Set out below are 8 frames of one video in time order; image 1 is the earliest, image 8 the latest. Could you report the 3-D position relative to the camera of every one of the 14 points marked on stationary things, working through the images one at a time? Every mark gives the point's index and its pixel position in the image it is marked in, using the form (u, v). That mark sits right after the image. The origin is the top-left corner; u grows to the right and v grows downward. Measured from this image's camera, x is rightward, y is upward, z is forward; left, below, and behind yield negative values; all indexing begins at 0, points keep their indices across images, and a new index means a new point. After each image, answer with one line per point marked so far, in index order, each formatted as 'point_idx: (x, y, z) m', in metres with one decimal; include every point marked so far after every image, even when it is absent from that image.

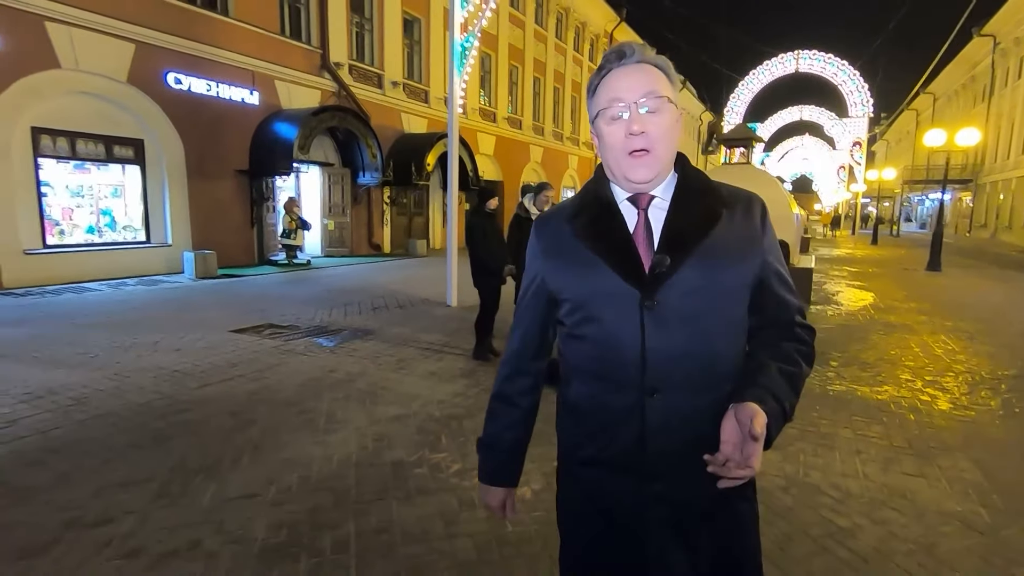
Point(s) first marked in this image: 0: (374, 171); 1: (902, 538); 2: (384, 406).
0: (-4.5, +3.8, +17.4) m
1: (+2.3, -1.5, +3.2) m
2: (-1.2, -1.1, +5.1) m
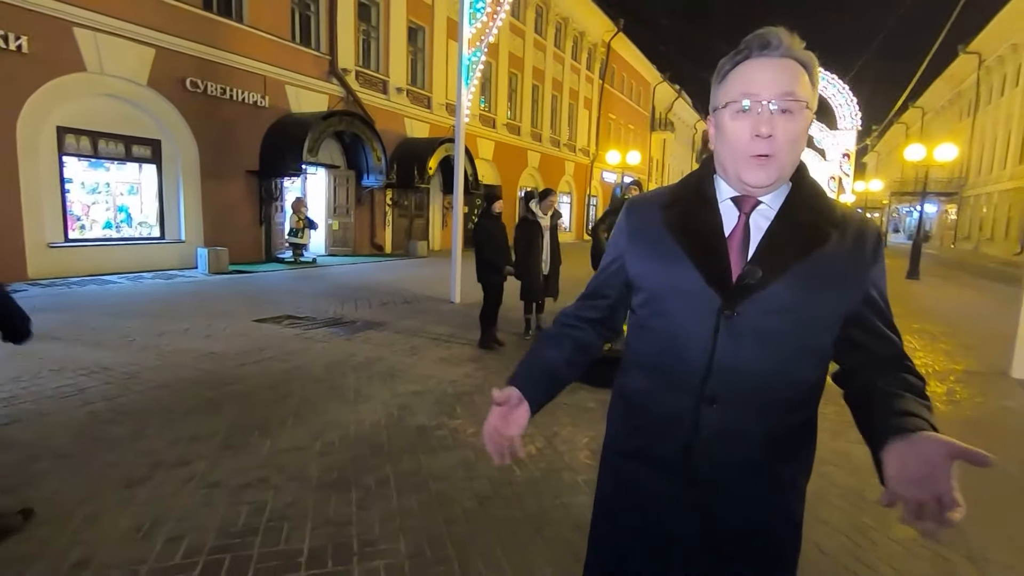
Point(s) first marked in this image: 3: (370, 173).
0: (-4.5, +3.9, +18.1) m
1: (+2.3, -1.4, +3.9) m
2: (-1.2, -1.0, +5.7) m
3: (-4.8, +3.9, +18.0) m
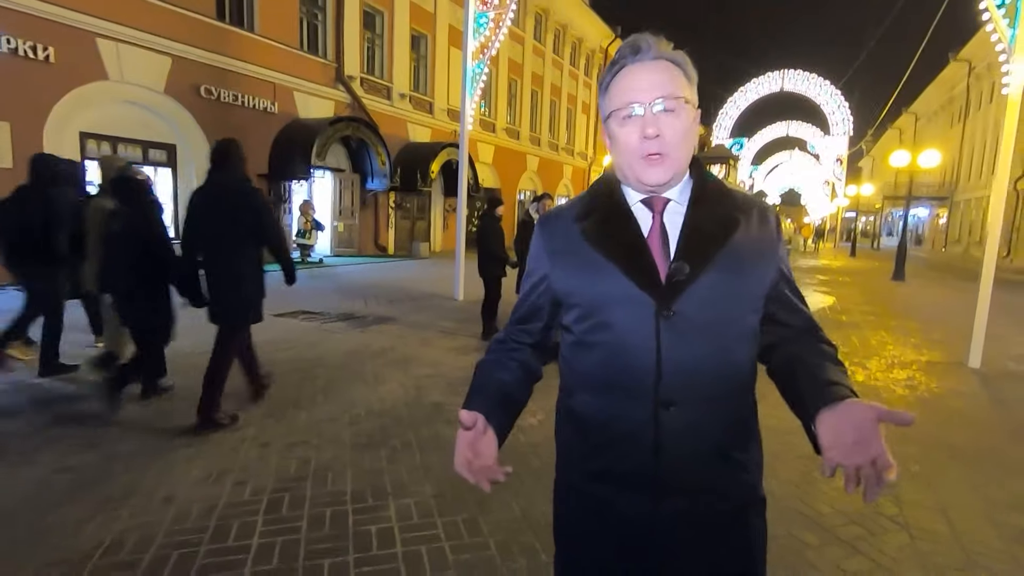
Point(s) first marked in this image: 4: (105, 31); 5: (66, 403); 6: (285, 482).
0: (-4.5, +3.9, +18.7) m
1: (+2.4, -1.4, +4.5) m
2: (-1.1, -0.9, +6.4) m
3: (-4.8, +3.9, +18.7) m
4: (-9.5, +6.0, +12.6) m
5: (-4.1, -1.0, +5.0) m
6: (-1.5, -1.3, +3.6) m
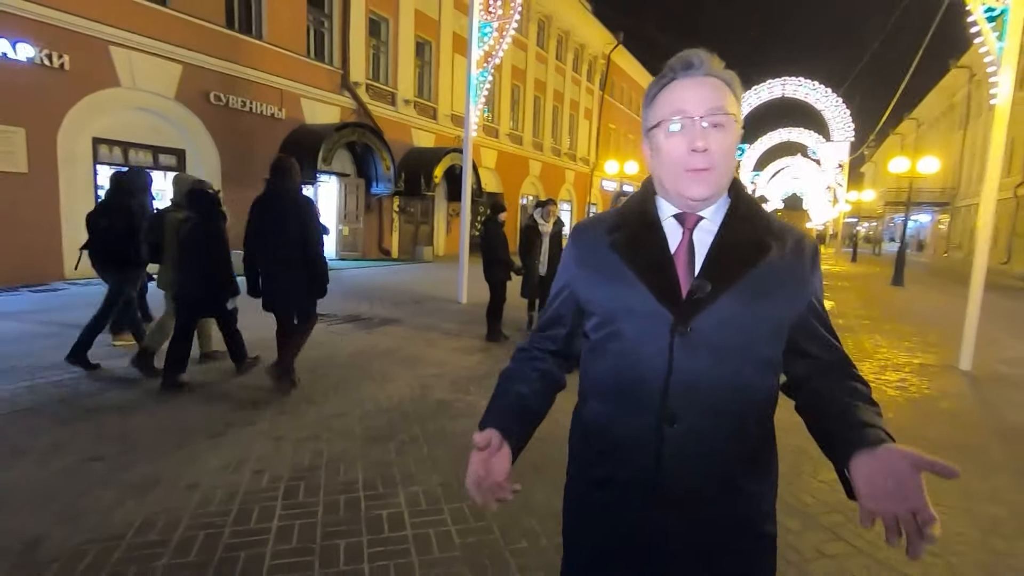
0: (-4.4, +3.8, +19.0) m
1: (+2.4, -1.4, +4.7) m
2: (-1.1, -1.0, +6.6) m
3: (-4.7, +3.8, +18.9) m
4: (-9.4, +6.0, +12.9) m
5: (-4.1, -1.0, +5.2) m
6: (-1.5, -1.3, +3.8) m
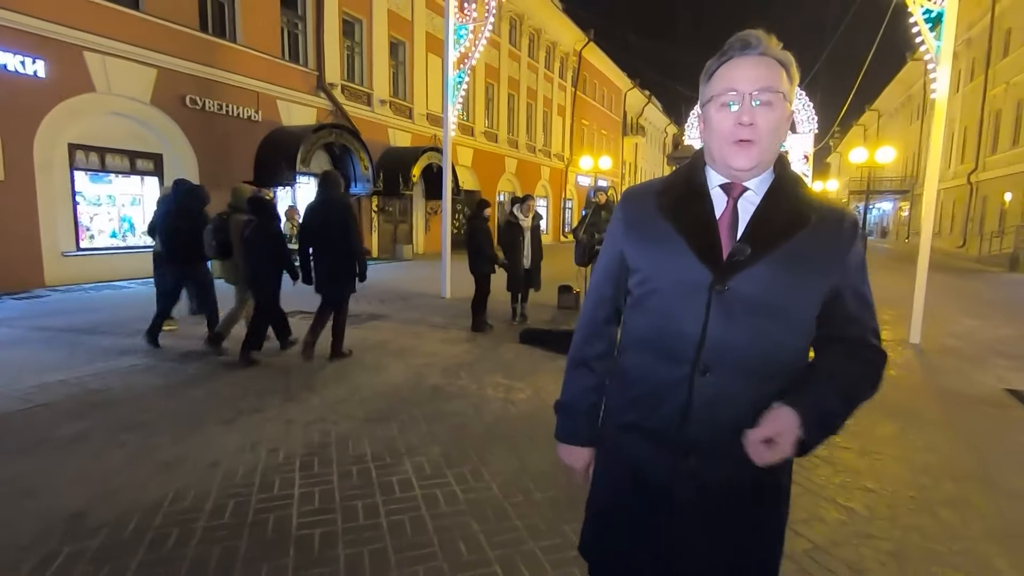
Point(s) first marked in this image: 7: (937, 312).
0: (-5.2, +3.8, +19.2) m
1: (+2.3, -1.2, +5.2) m
2: (-1.3, -0.9, +6.9) m
3: (-5.5, +3.8, +19.1) m
4: (-10.1, +5.8, +12.9) m
5: (-4.2, -1.0, +5.5) m
6: (-1.6, -1.3, +4.2) m
7: (+8.6, -0.5, +10.8) m
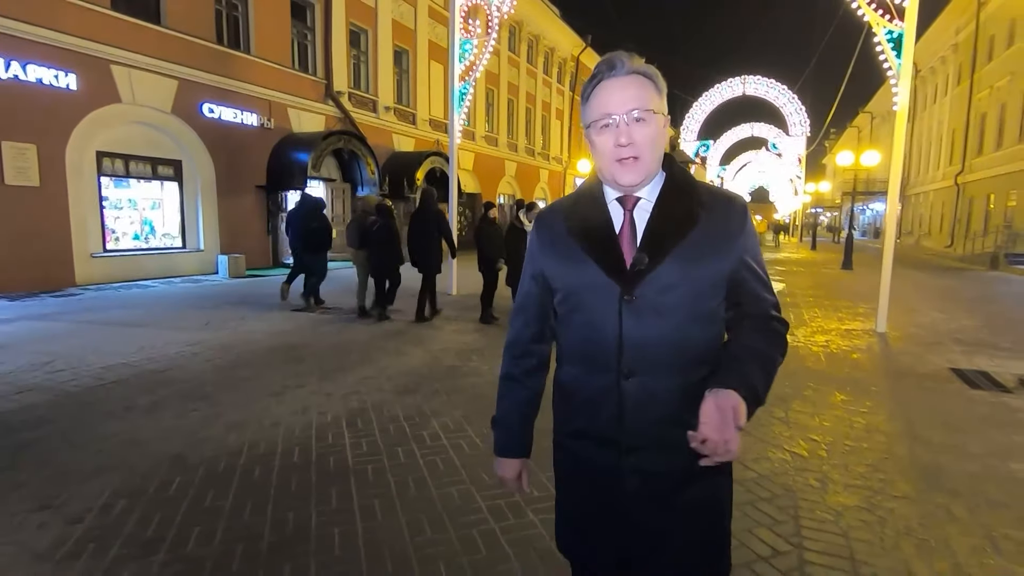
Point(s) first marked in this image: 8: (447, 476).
0: (-5.2, +3.8, +20.0) m
1: (+2.4, -1.1, +6.1) m
2: (-1.2, -0.8, +7.8) m
3: (-5.4, +3.8, +20.0) m
4: (-10.0, +5.8, +13.7) m
5: (-4.1, -1.0, +6.3) m
6: (-1.5, -1.2, +5.0) m
7: (+8.6, -0.4, +11.7) m
8: (-0.5, -1.3, +3.8) m
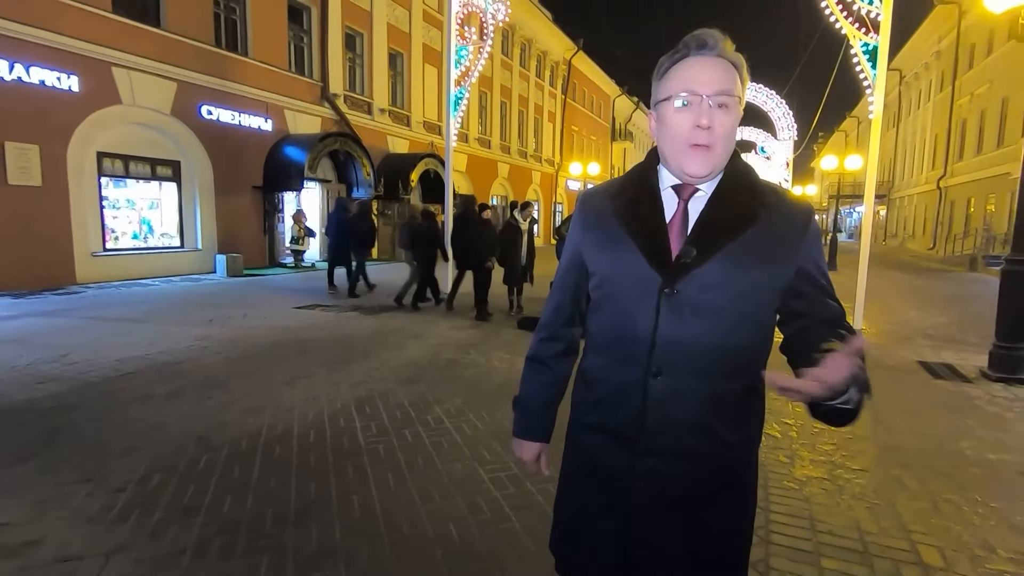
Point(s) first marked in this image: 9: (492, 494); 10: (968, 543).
0: (-5.4, +3.8, +20.3) m
1: (+2.3, -1.1, +6.5) m
2: (-1.3, -0.8, +8.1) m
3: (-5.7, +3.9, +20.3) m
4: (-10.2, +5.9, +13.9) m
5: (-4.2, -0.9, +6.6) m
6: (-1.5, -1.1, +5.4) m
7: (+8.5, -0.4, +12.2) m
8: (-0.5, -1.3, +4.2) m
9: (-0.1, -1.4, +3.6) m
10: (+2.6, -1.5, +3.1) m
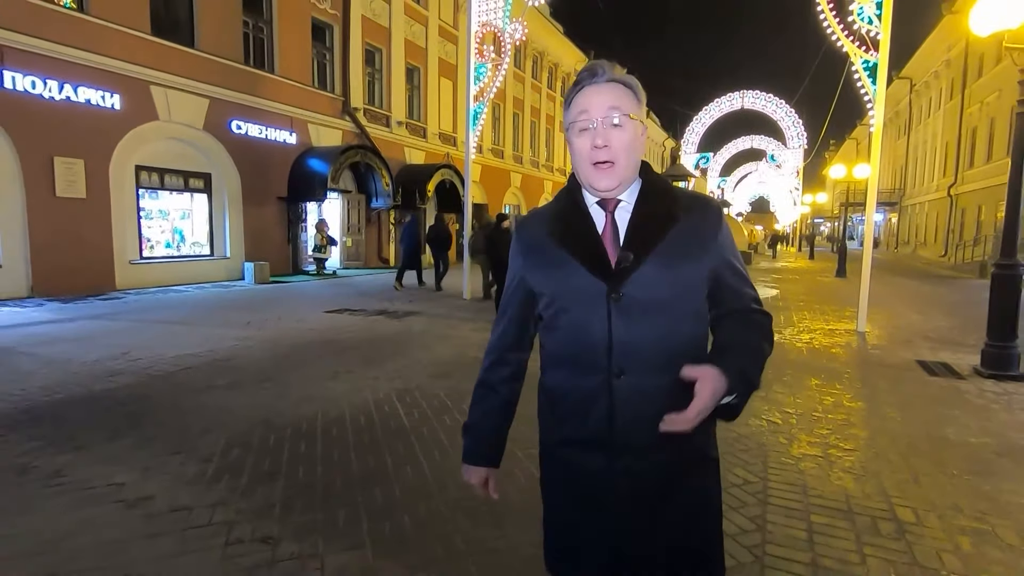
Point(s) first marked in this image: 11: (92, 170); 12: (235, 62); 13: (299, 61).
0: (-4.9, +3.6, +21.1) m
1: (+2.6, -1.1, +7.0) m
2: (-0.9, -0.8, +8.7) m
3: (-5.1, +3.6, +21.0) m
4: (-9.7, +5.7, +14.8) m
5: (-3.9, -1.0, +7.2) m
6: (-1.2, -1.1, +5.9) m
7: (+8.9, -0.5, +12.6) m
8: (-0.2, -1.3, +4.7) m
9: (+0.1, -1.4, +4.2) m
10: (+2.8, -1.4, +3.6) m
11: (-10.6, +2.9, +13.6) m
12: (-8.6, +7.0, +16.8) m
13: (-7.5, +8.0, +19.1) m
